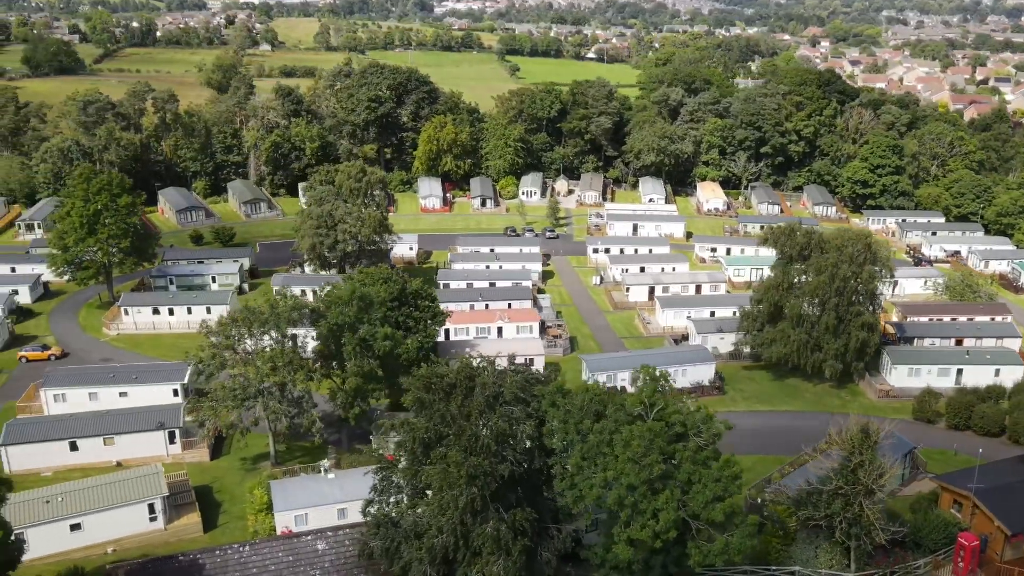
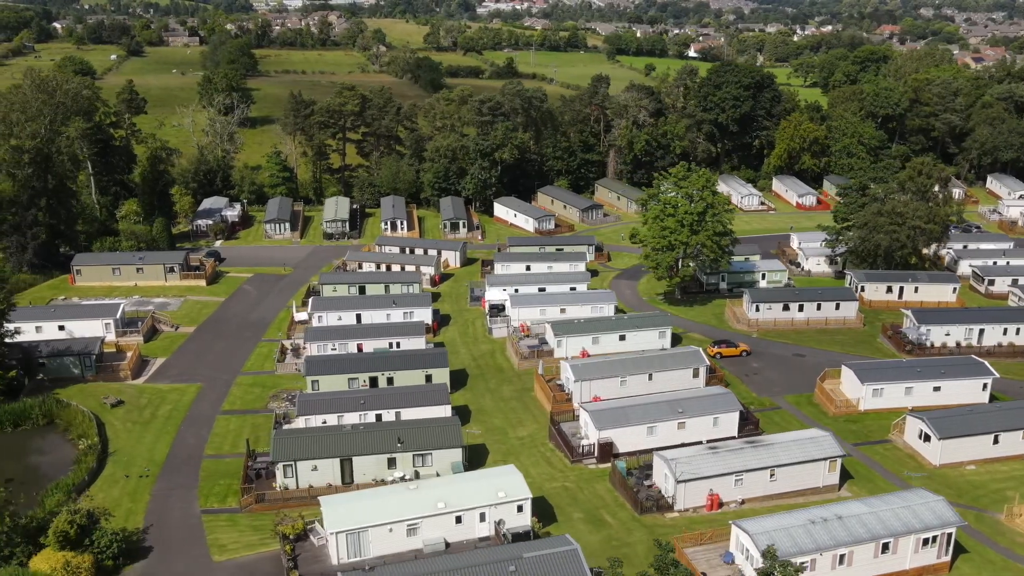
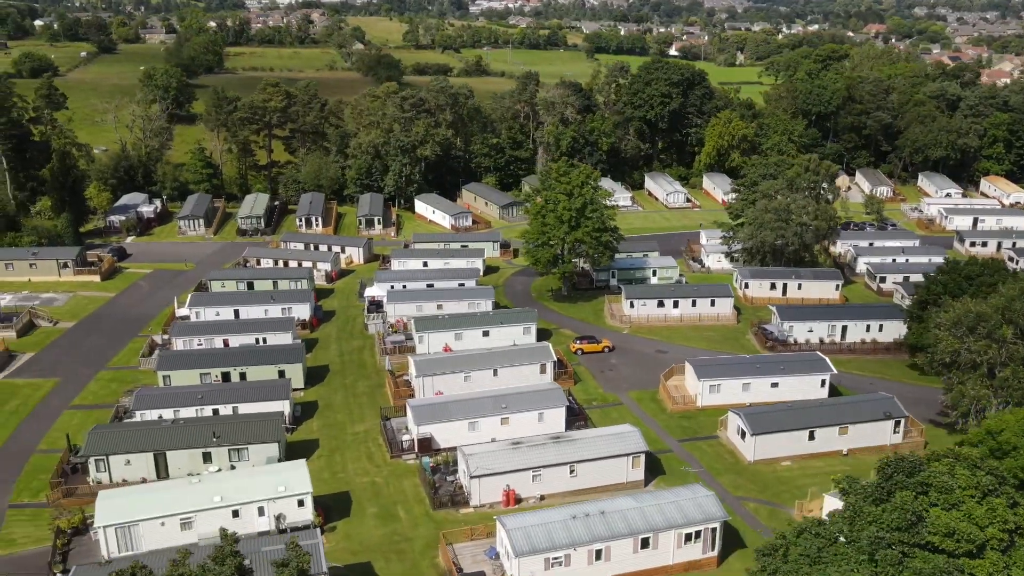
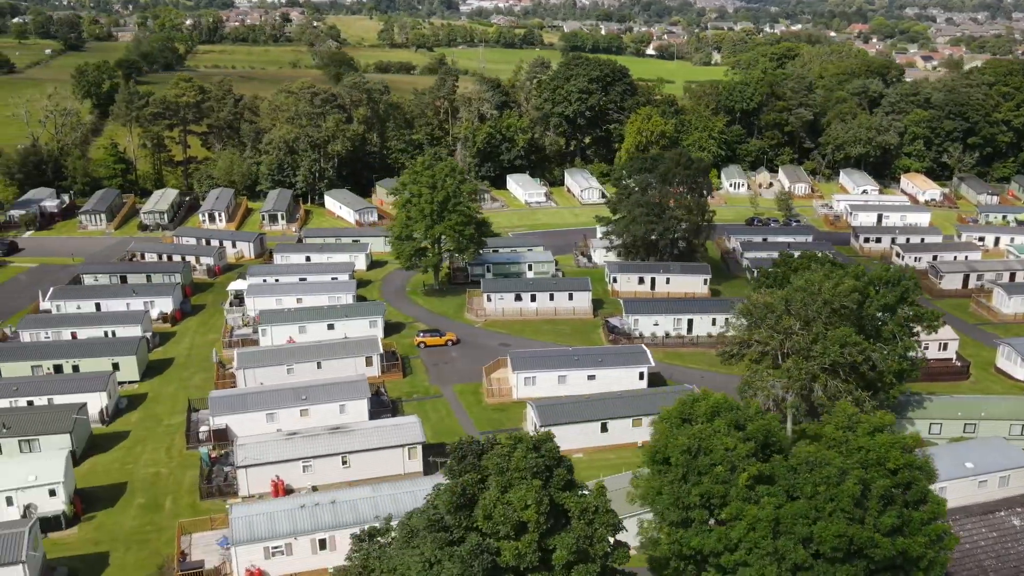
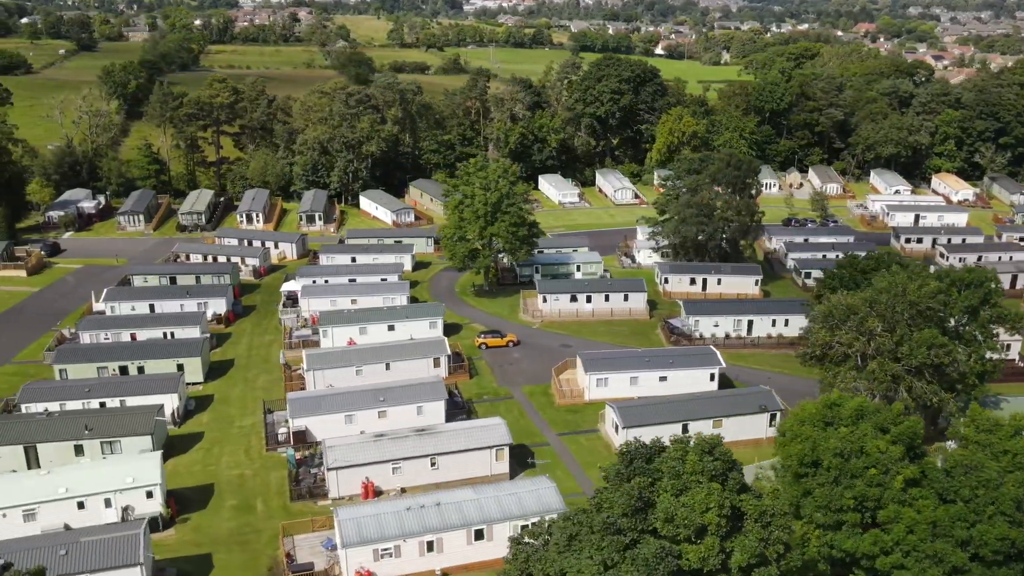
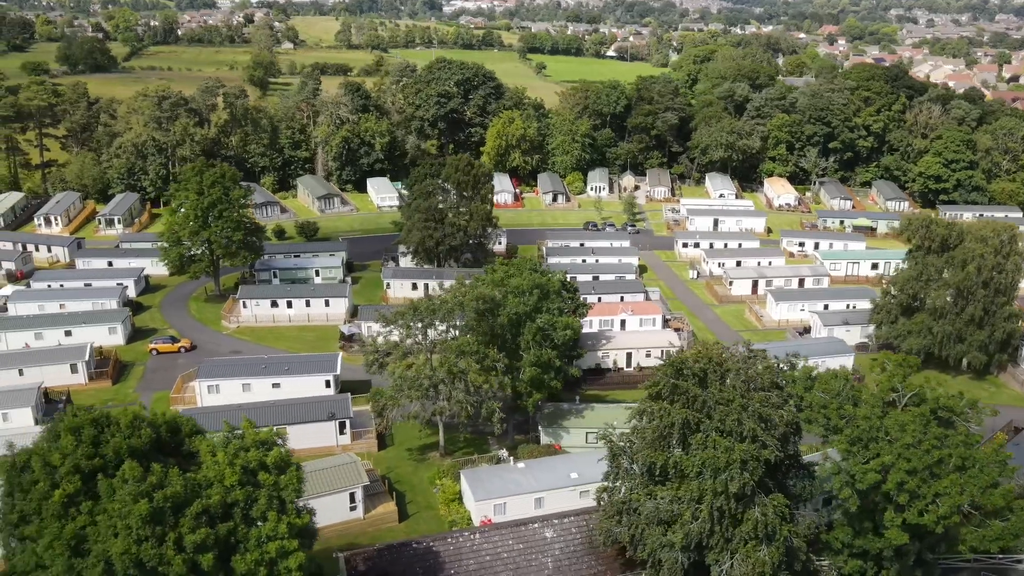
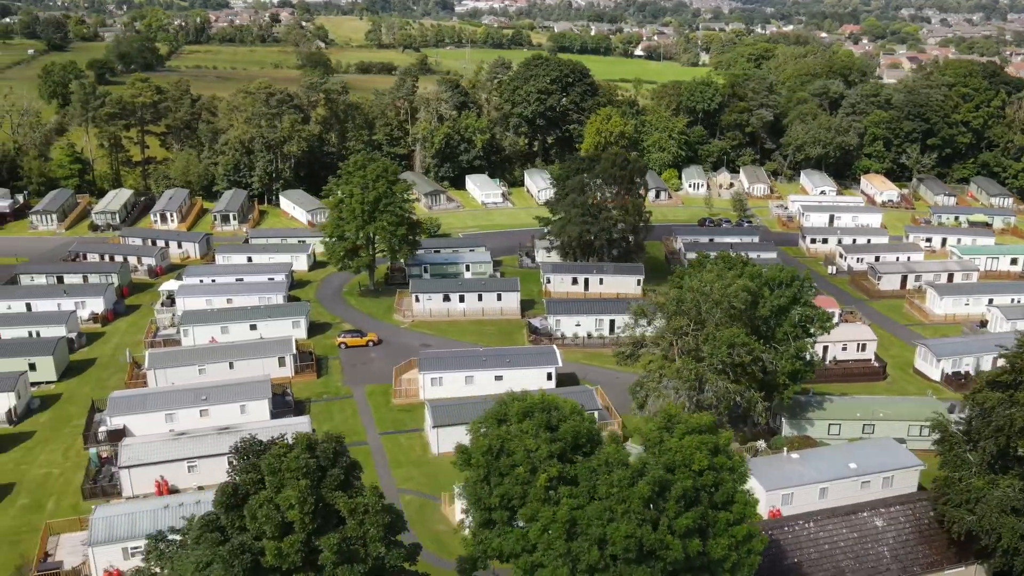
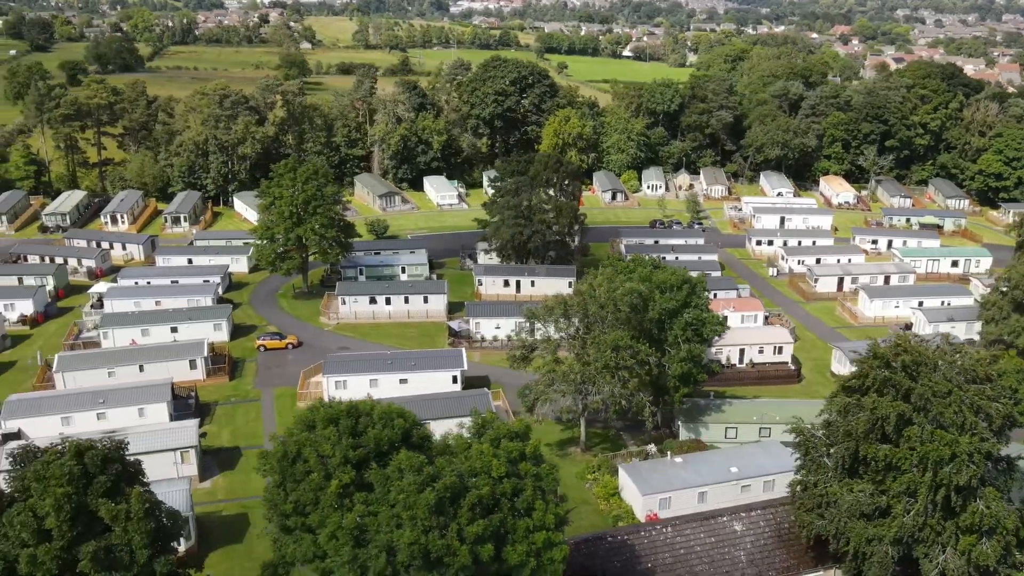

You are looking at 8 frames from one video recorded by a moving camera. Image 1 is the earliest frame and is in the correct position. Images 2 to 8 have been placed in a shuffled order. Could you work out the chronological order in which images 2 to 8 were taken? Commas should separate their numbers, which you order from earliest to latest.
6, 8, 7, 4, 5, 3, 2
